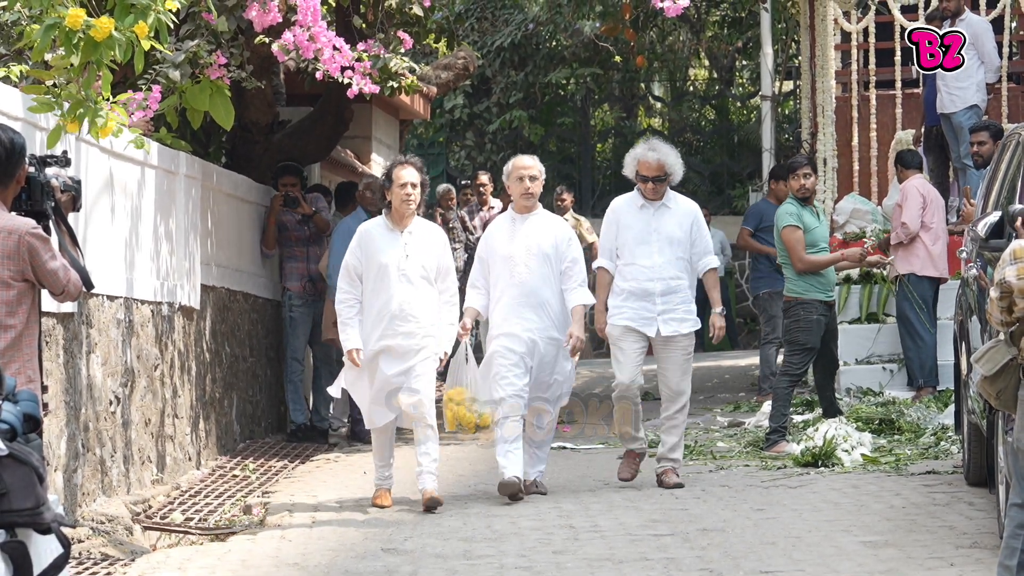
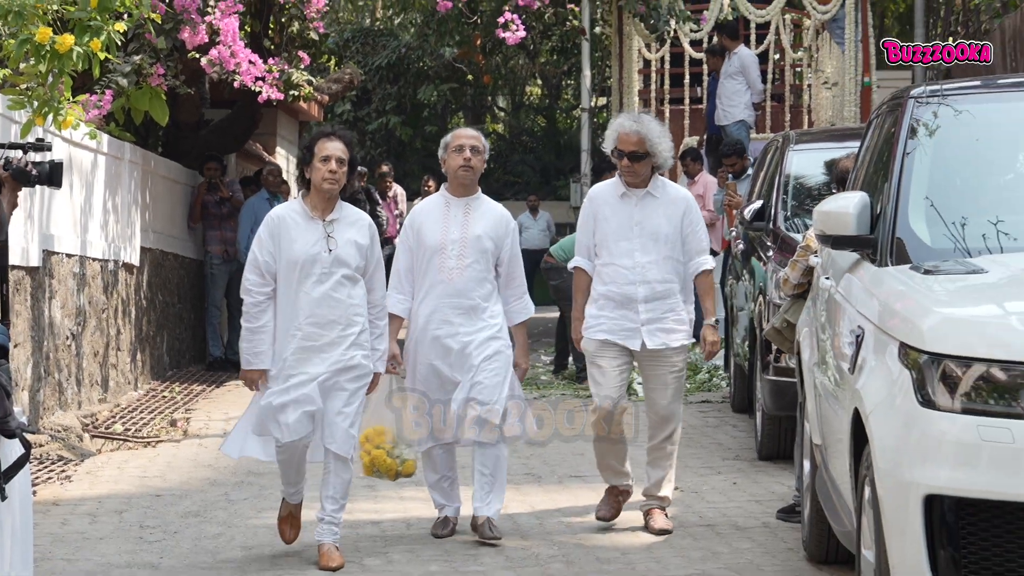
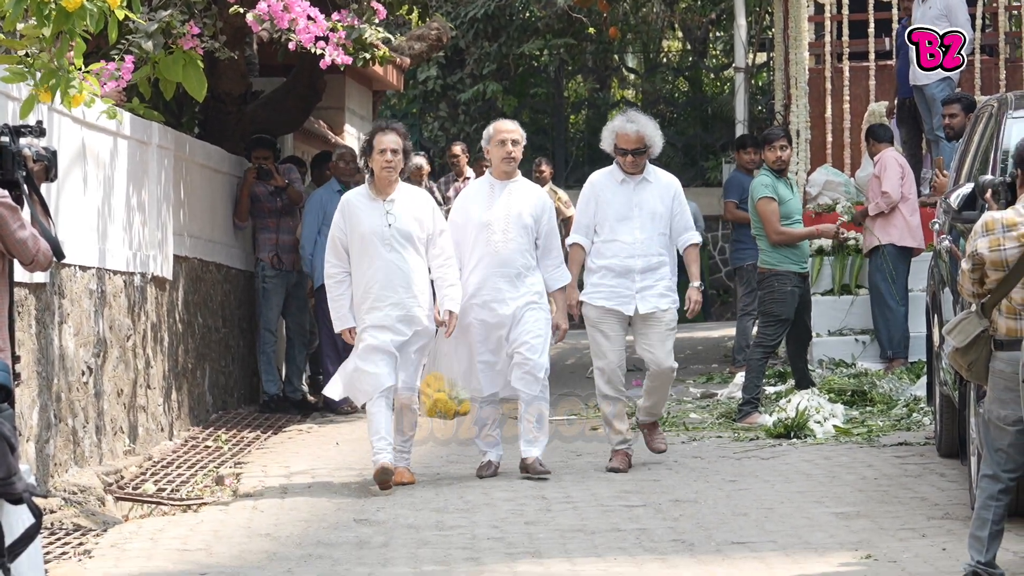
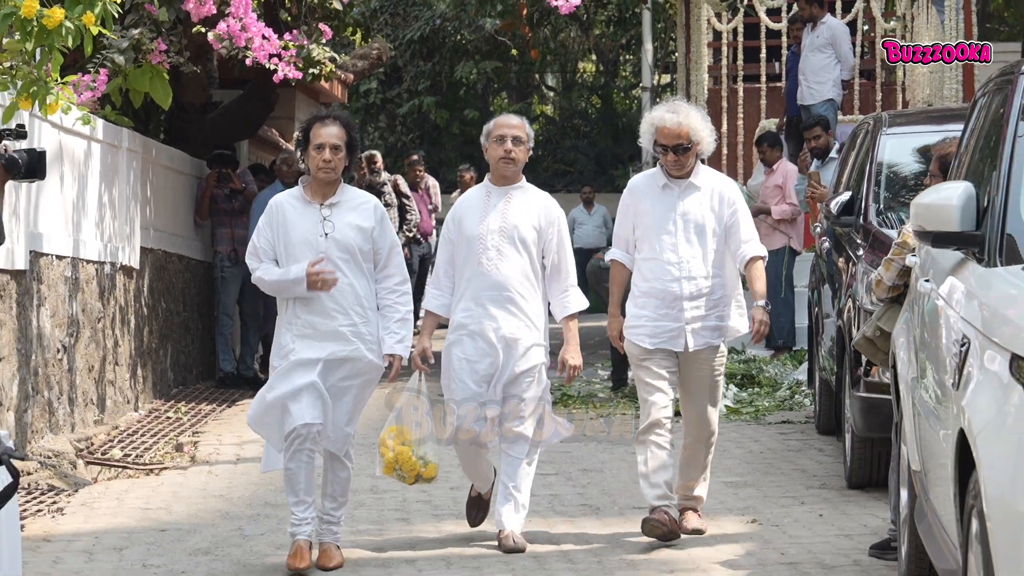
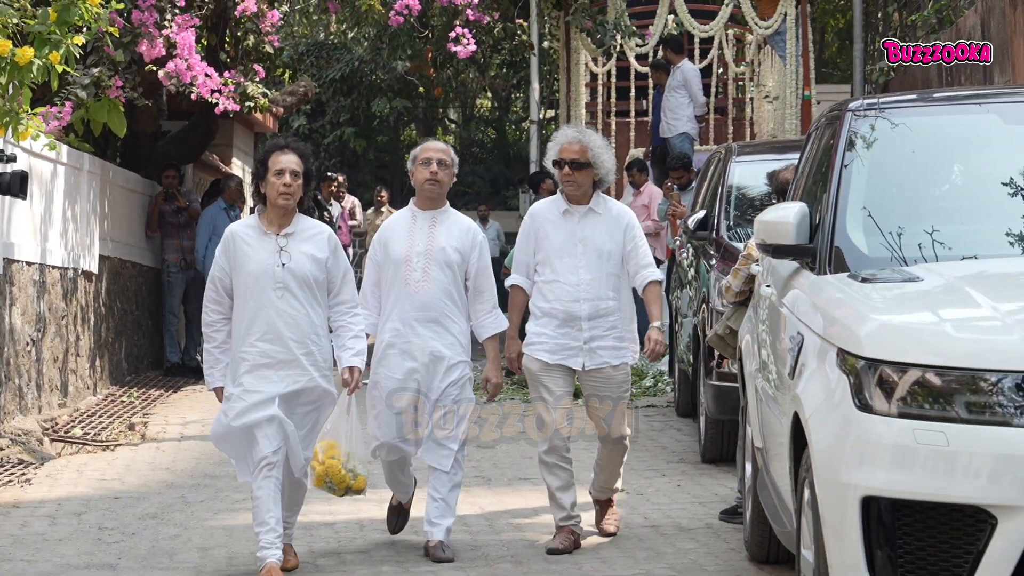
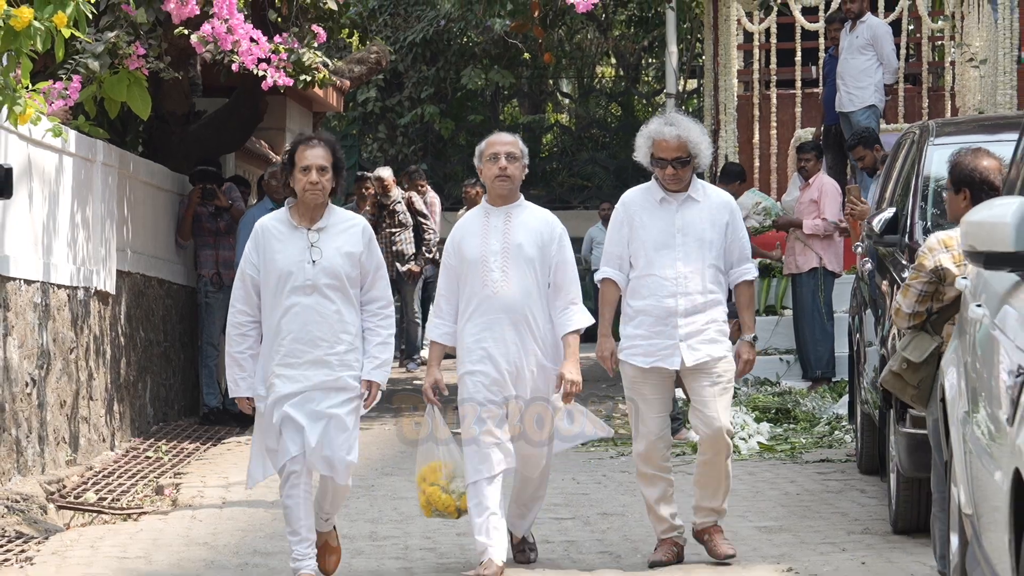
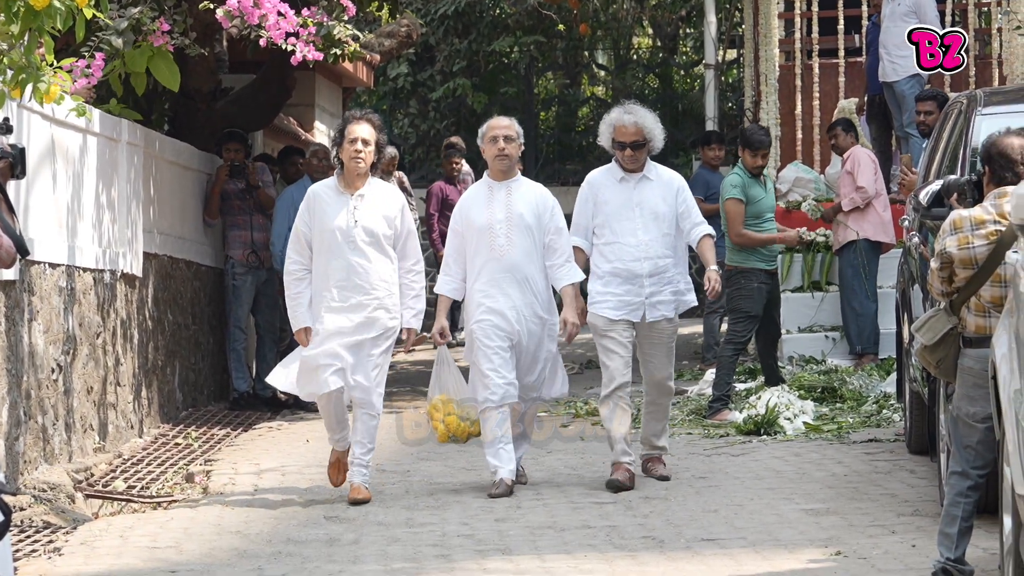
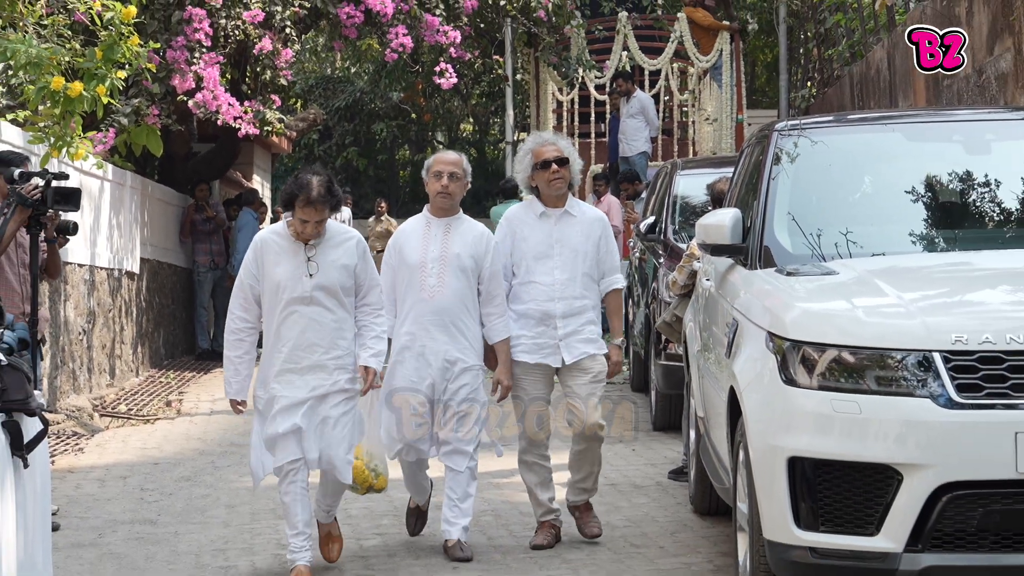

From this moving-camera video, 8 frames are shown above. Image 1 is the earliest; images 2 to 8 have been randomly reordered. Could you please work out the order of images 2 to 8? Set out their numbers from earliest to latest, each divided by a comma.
3, 7, 6, 4, 2, 5, 8
